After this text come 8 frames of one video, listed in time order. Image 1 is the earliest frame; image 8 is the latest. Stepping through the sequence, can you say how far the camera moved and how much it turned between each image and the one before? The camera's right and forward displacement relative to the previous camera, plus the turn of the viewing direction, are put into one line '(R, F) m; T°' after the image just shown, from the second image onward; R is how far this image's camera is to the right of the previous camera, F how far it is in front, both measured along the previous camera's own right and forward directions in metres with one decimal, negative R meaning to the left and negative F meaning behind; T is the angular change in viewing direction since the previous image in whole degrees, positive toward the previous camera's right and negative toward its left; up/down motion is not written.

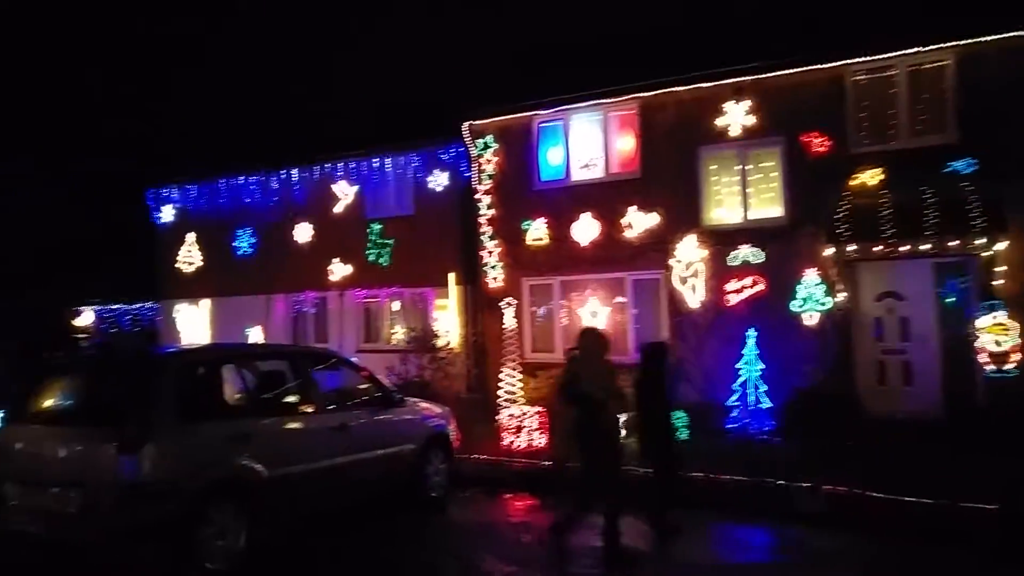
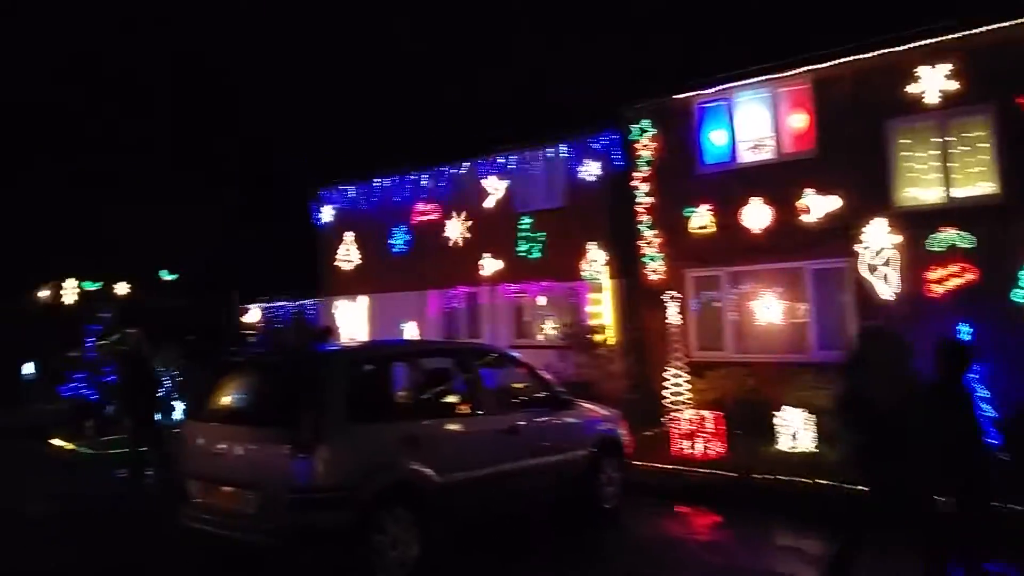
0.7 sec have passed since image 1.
(-0.5, +0.7) m; -11°
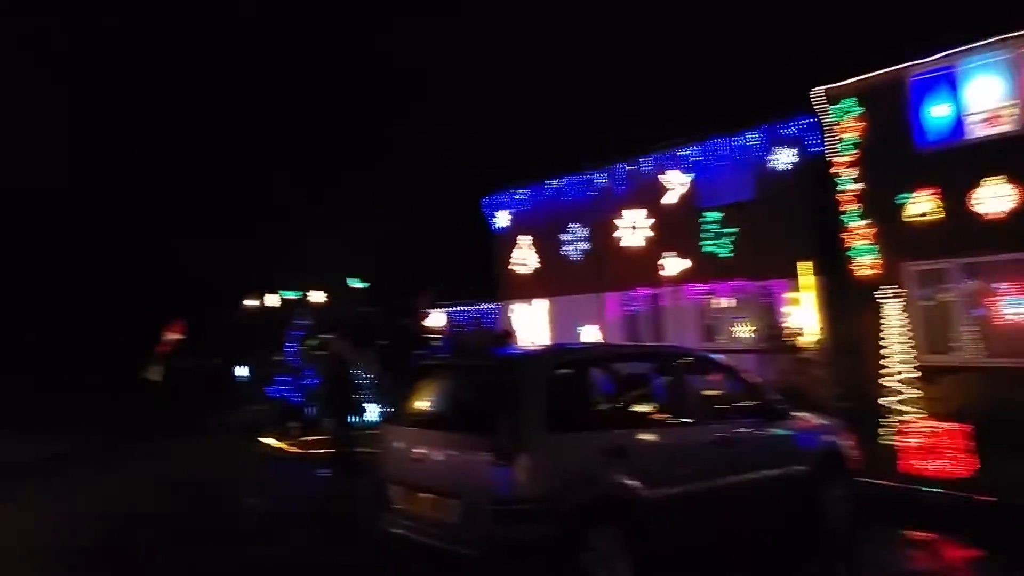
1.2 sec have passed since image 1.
(-0.4, +0.5) m; -13°
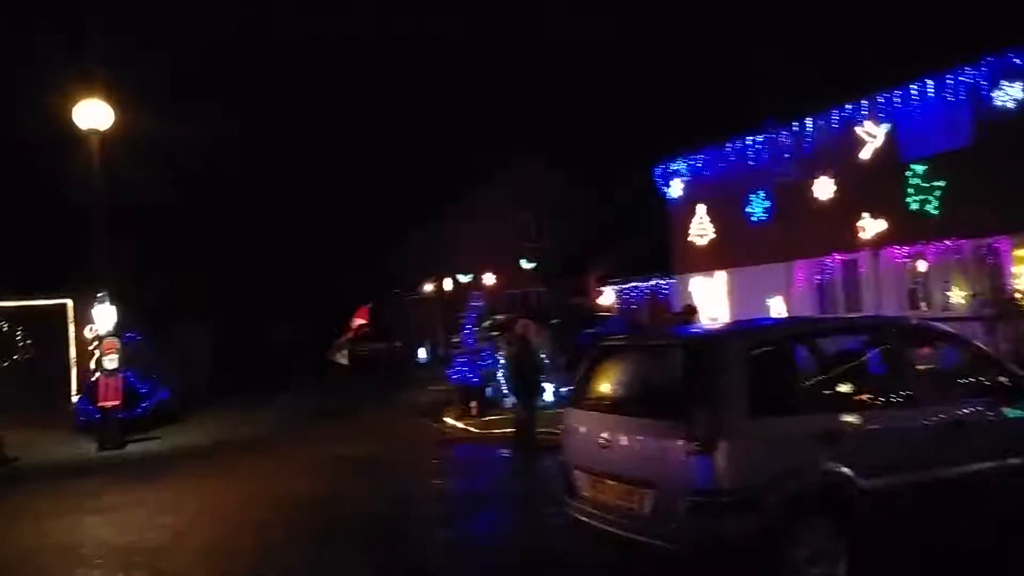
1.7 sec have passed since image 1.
(-0.2, +0.4) m; -13°
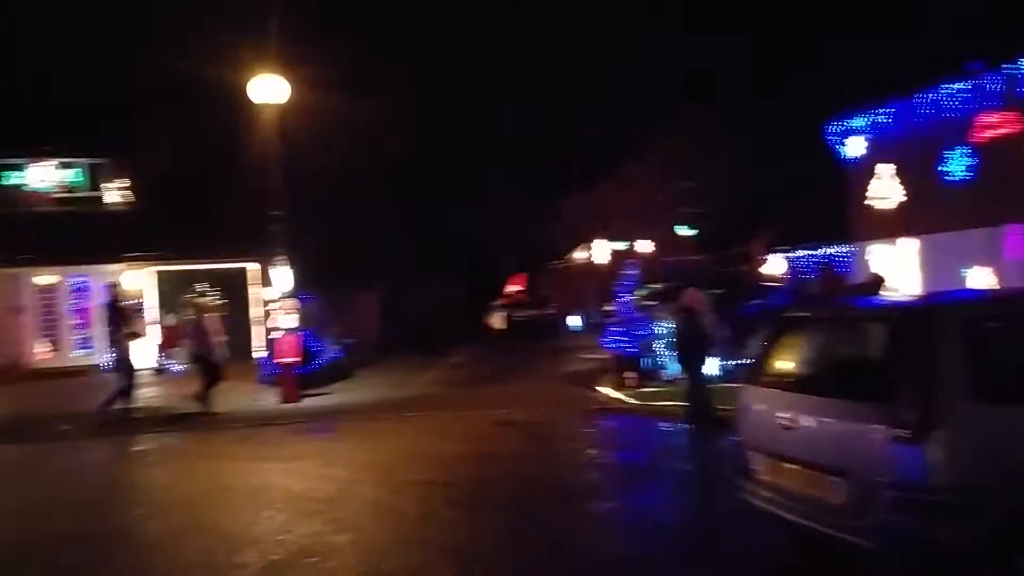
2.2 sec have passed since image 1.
(-0.2, +0.4) m; -11°
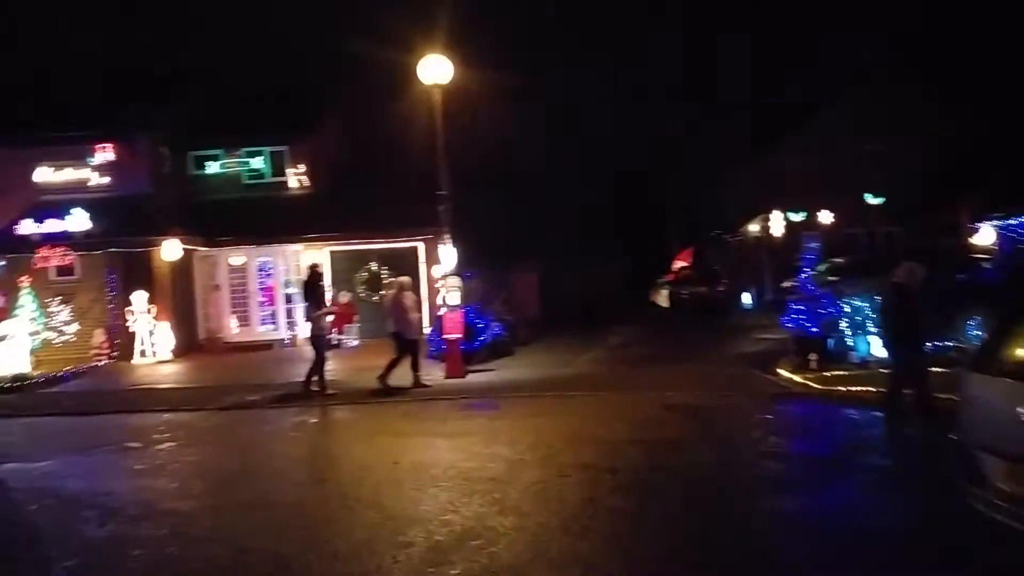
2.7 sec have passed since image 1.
(-0.1, +0.5) m; -12°
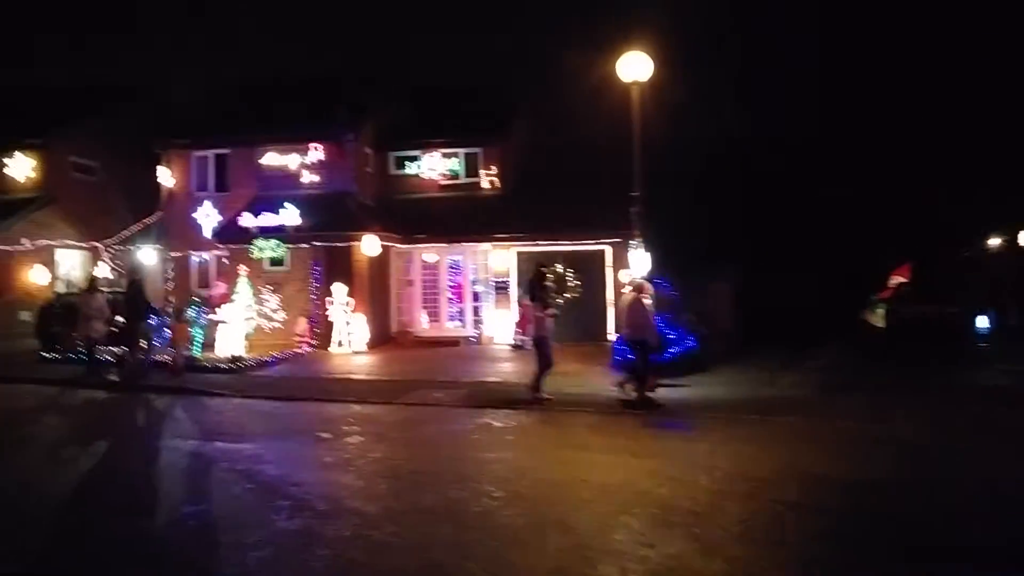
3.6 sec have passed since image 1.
(-0.3, +0.7) m; -14°
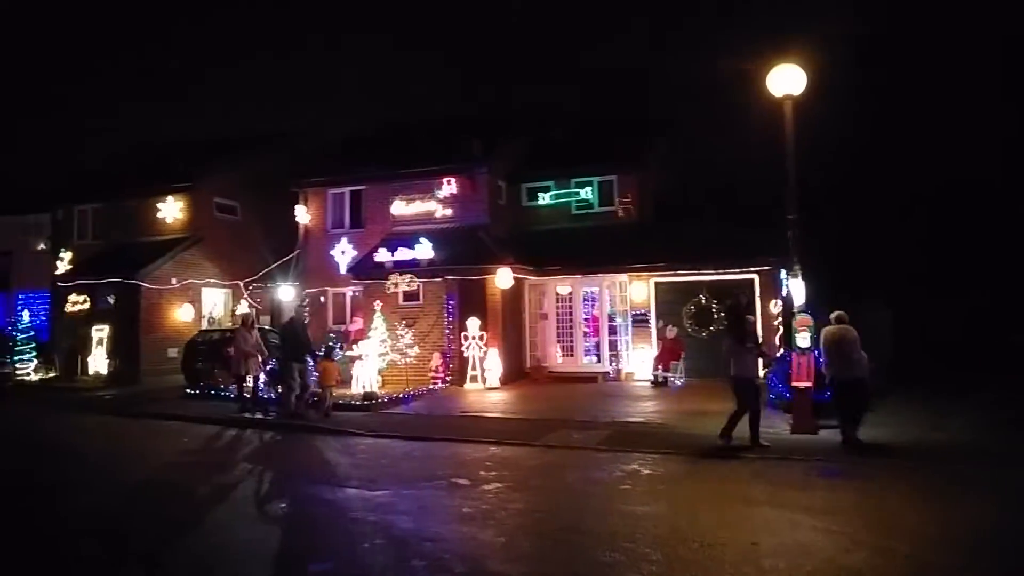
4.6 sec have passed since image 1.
(-0.3, +0.9) m; -10°
